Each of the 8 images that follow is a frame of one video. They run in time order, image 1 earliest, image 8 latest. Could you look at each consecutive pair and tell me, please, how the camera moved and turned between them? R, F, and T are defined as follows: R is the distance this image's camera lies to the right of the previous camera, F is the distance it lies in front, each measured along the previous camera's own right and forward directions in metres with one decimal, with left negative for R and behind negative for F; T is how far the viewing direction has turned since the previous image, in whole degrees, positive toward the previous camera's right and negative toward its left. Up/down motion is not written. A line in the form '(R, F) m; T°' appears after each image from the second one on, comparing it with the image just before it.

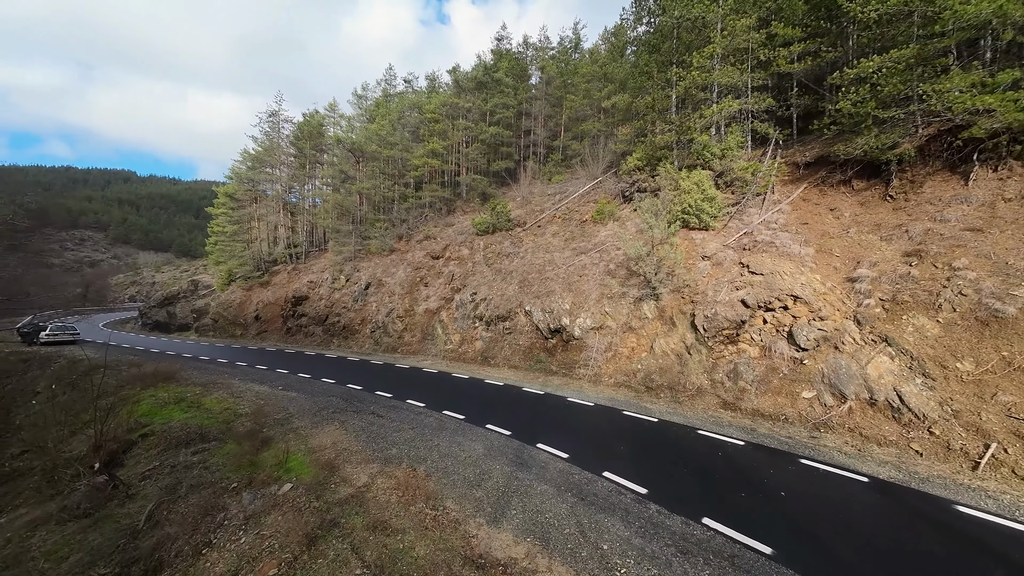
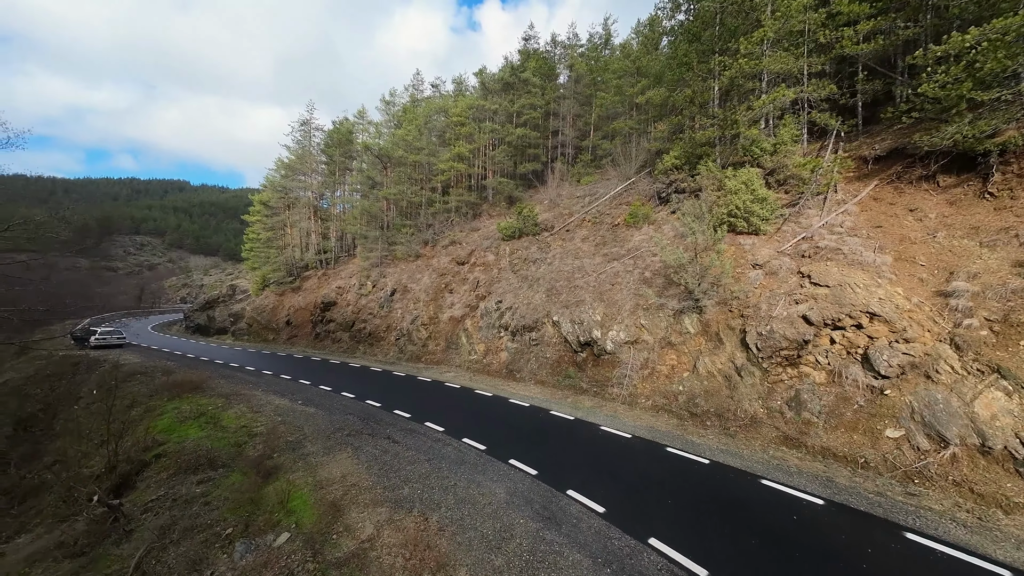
(0.0, +0.9) m; -4°
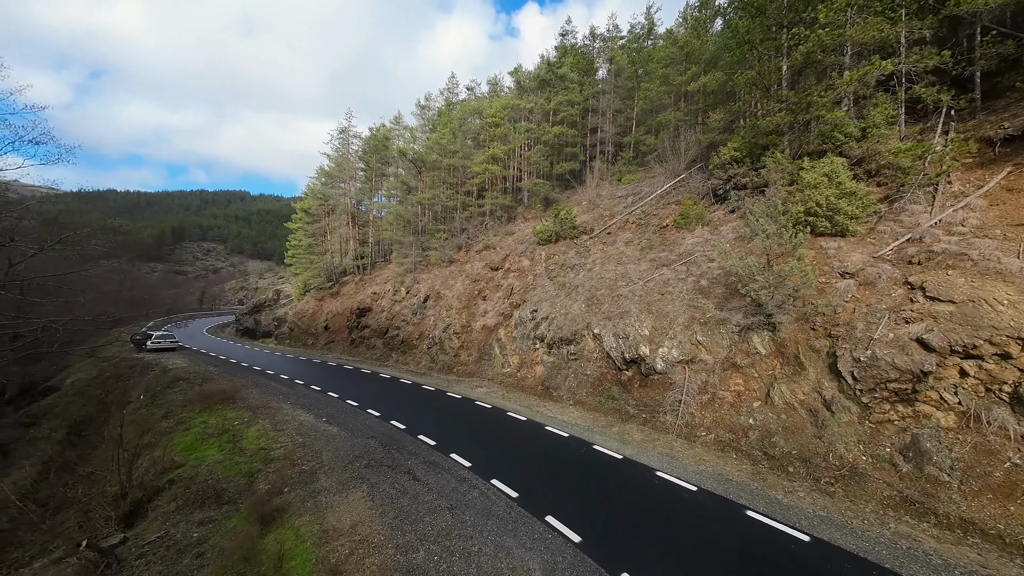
(0.0, +1.2) m; -6°
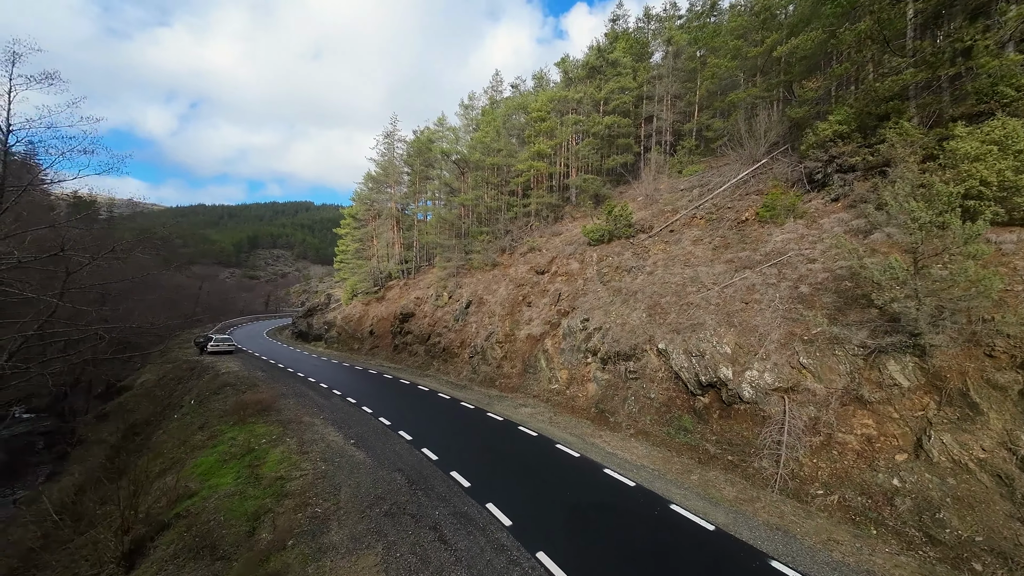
(-0.1, +1.7) m; -7°
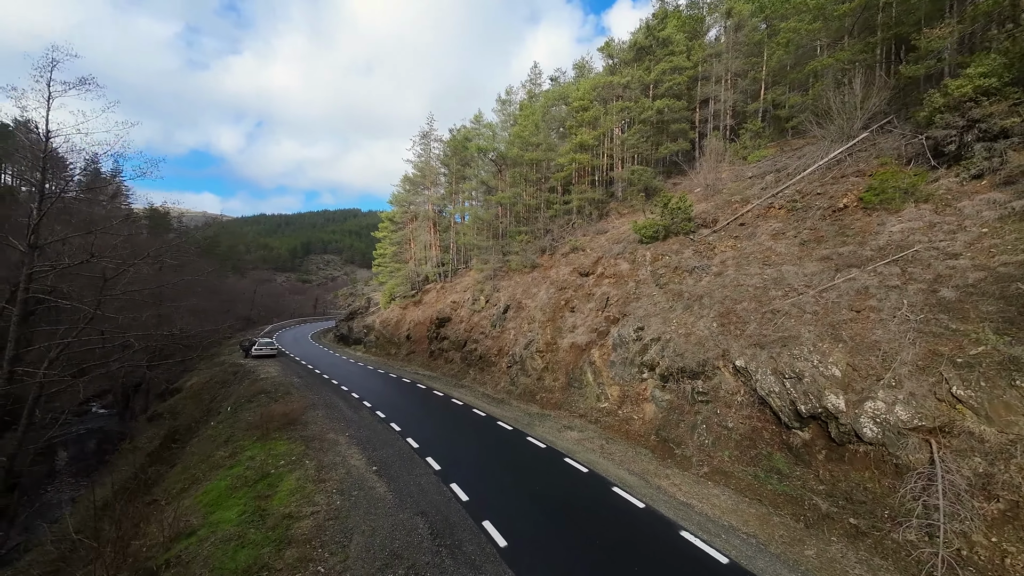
(-0.1, +1.6) m; -6°
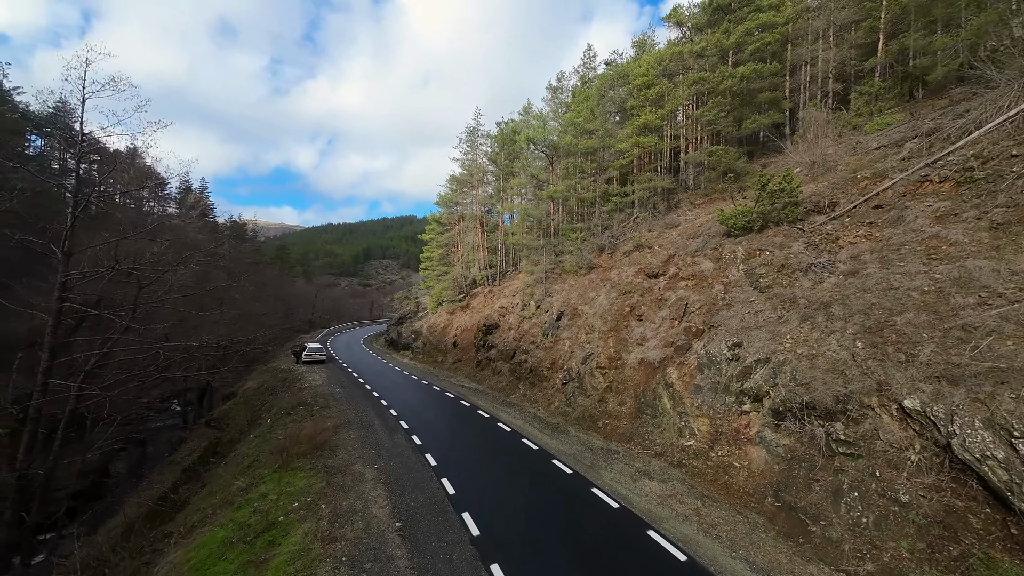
(-0.2, +2.3) m; -8°
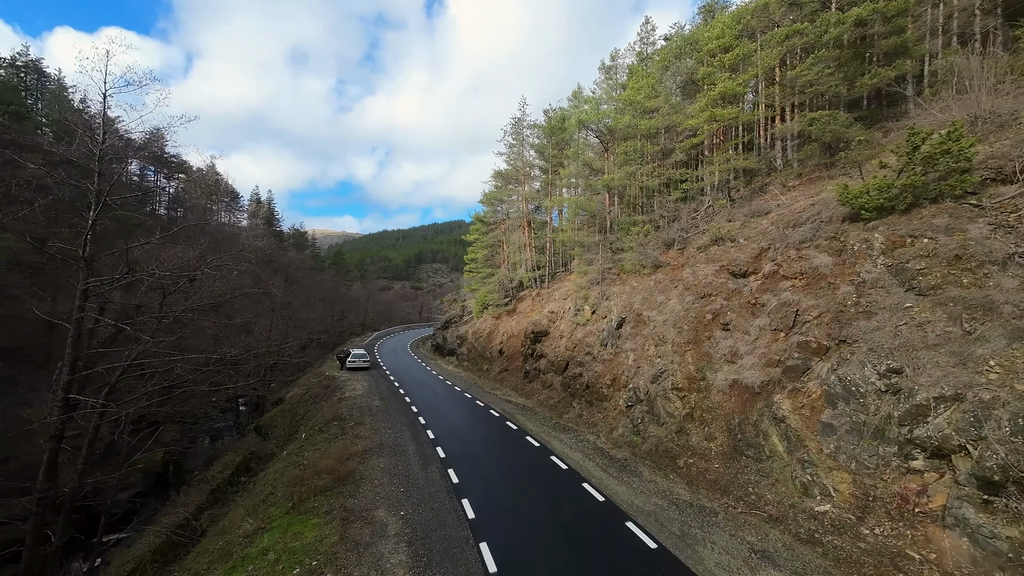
(-0.2, +2.2) m; -8°
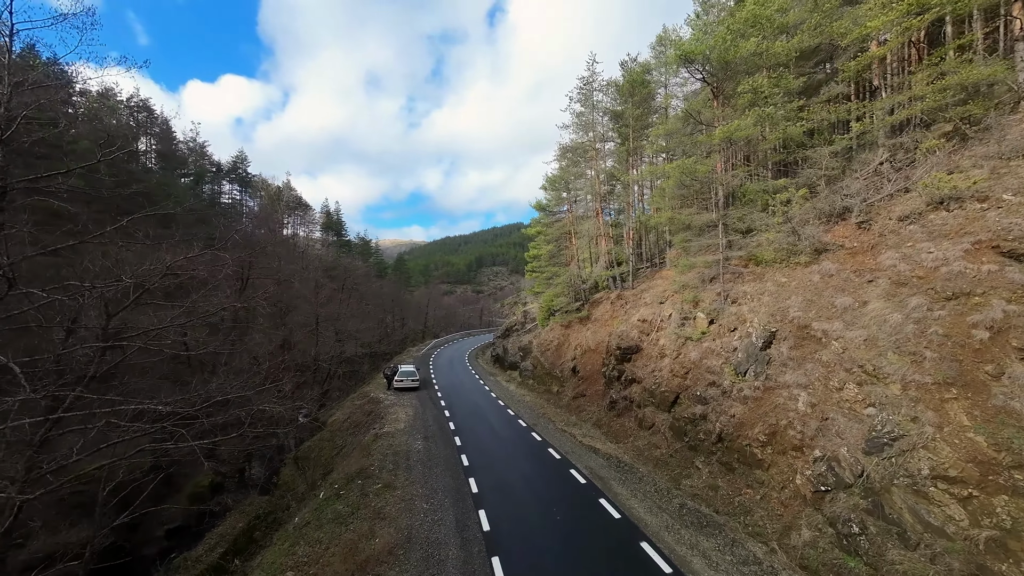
(-0.7, +4.6) m; -10°
